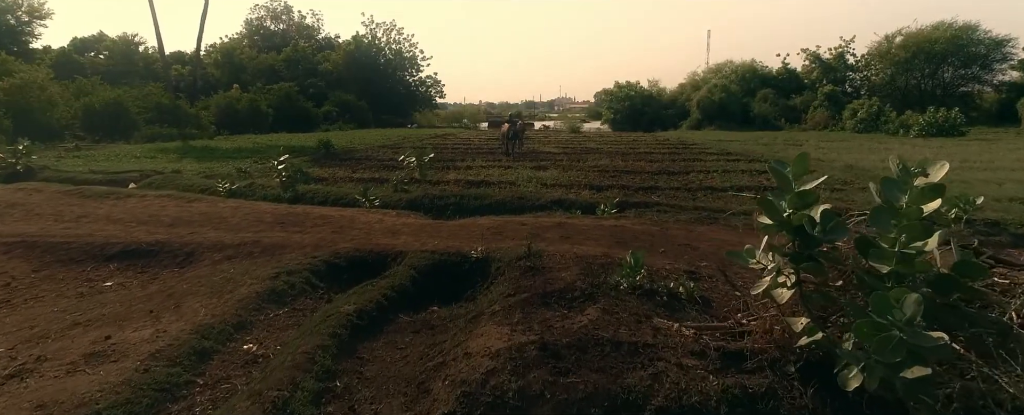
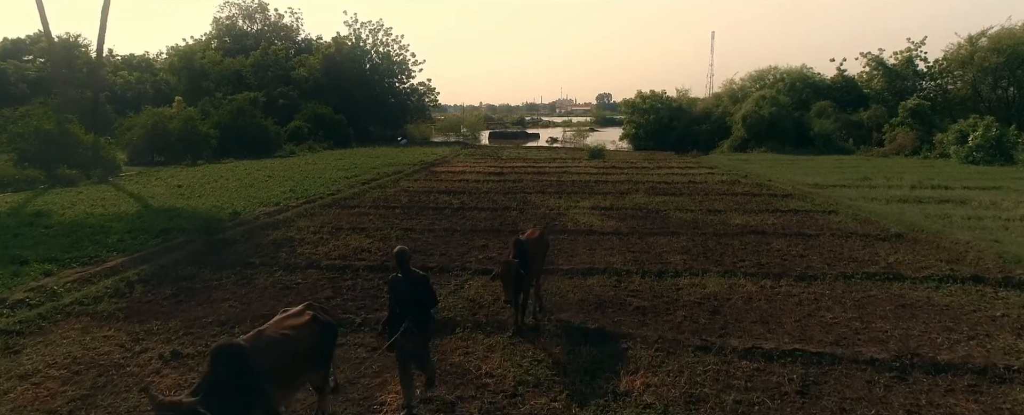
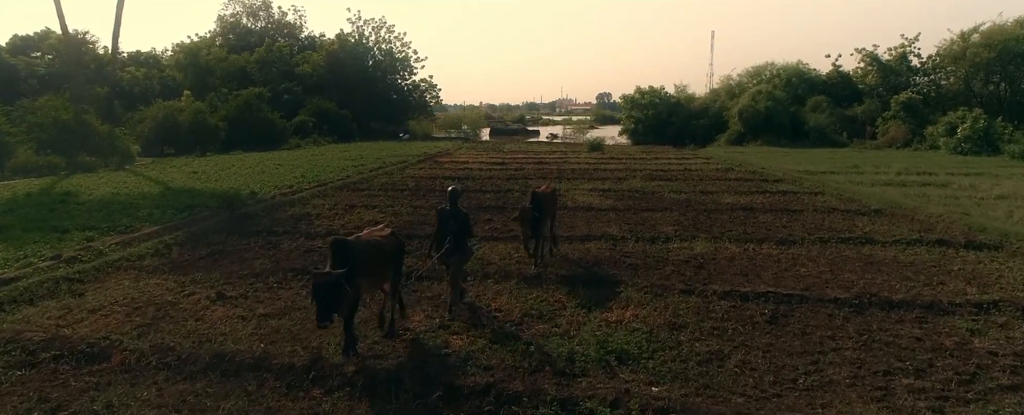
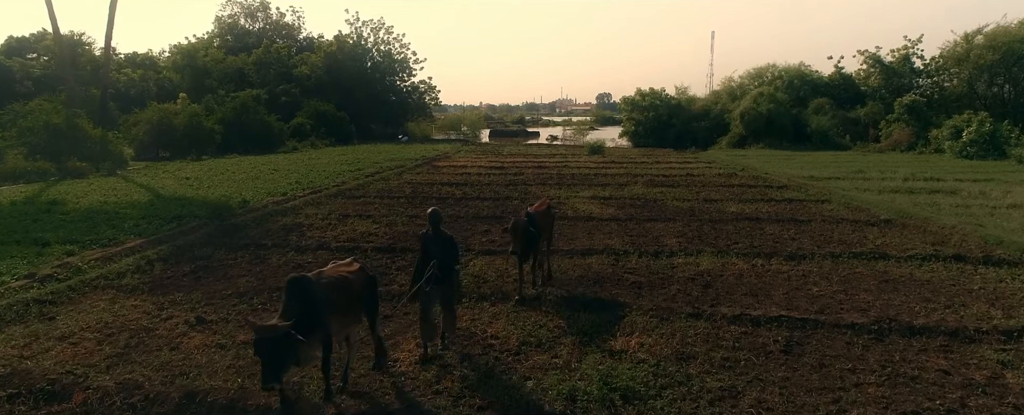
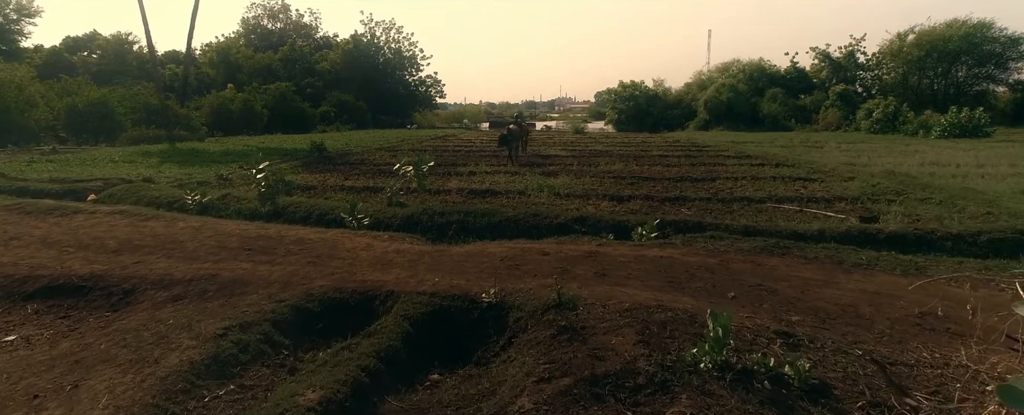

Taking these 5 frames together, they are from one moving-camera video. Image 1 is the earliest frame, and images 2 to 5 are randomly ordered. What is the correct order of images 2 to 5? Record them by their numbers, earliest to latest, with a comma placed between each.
5, 3, 4, 2
